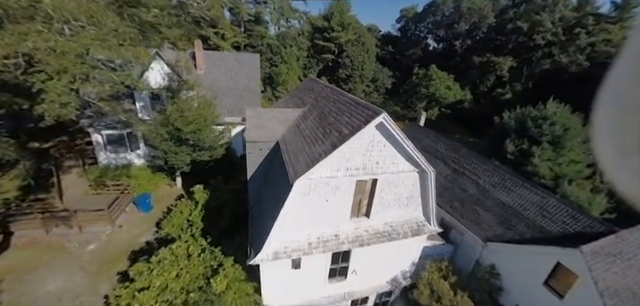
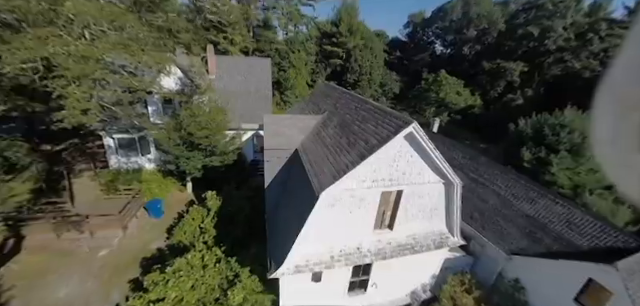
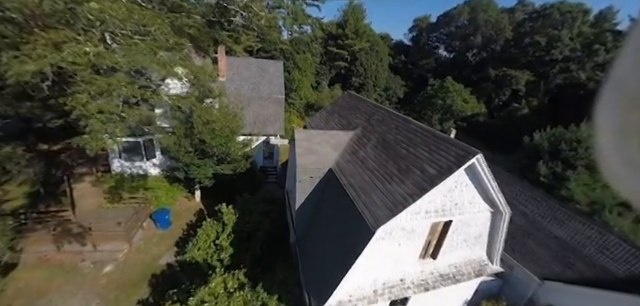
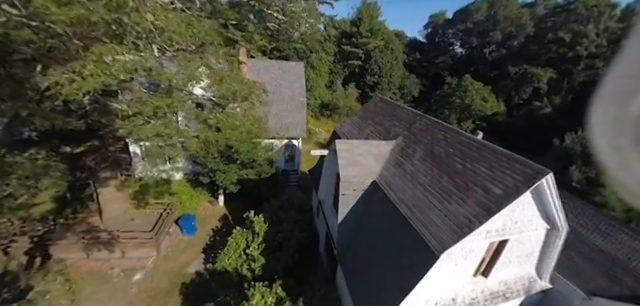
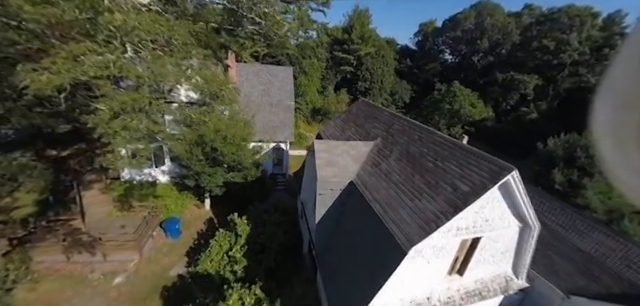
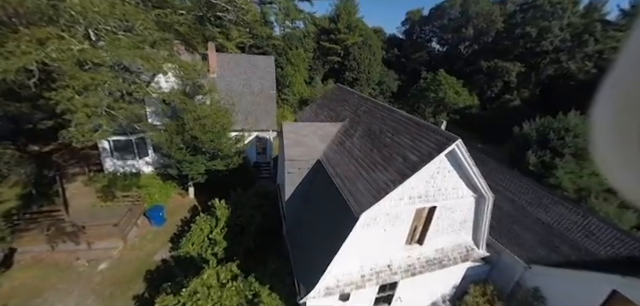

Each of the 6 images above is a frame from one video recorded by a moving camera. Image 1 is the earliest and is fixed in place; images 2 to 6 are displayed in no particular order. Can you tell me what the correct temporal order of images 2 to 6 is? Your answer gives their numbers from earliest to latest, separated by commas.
2, 6, 3, 5, 4
